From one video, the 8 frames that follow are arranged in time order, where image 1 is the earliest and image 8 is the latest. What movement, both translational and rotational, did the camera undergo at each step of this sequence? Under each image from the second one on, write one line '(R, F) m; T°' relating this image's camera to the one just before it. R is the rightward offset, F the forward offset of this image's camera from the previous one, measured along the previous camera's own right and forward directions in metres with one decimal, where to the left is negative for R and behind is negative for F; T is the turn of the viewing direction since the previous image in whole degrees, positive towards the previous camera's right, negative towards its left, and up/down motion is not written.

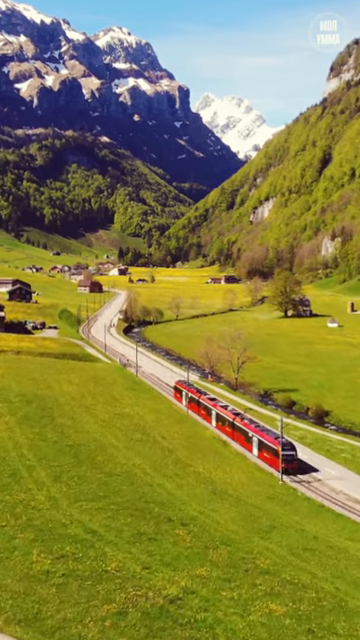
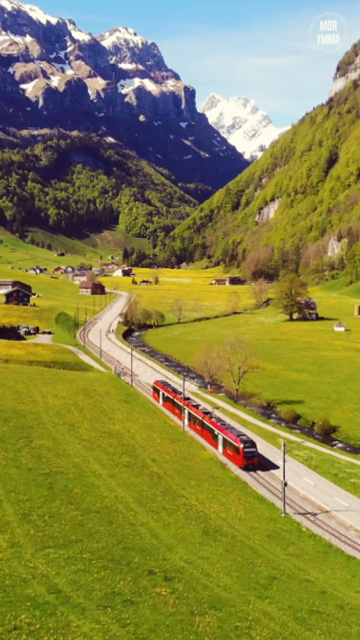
(+1.1, +6.2) m; 0°
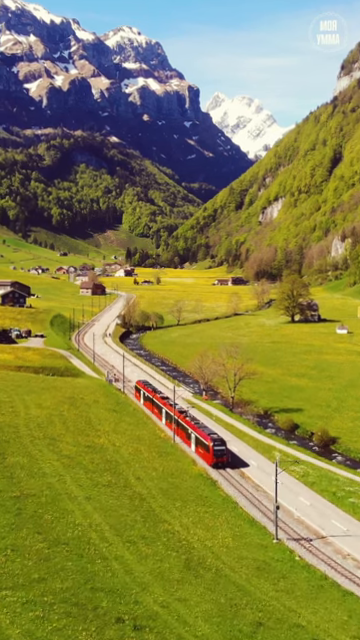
(+1.5, +4.2) m; 0°
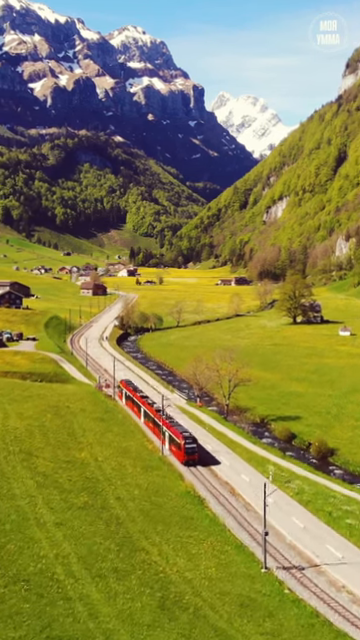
(+1.6, +4.1) m; 0°
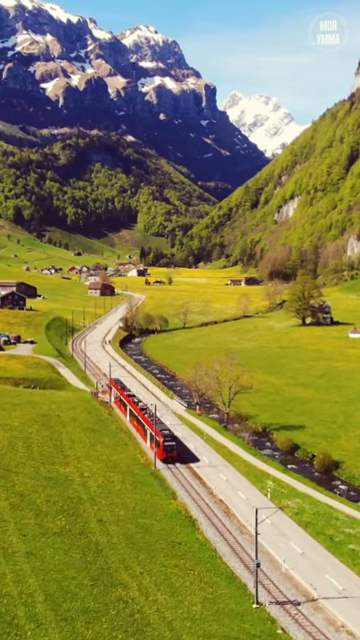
(+1.7, +4.1) m; -1°
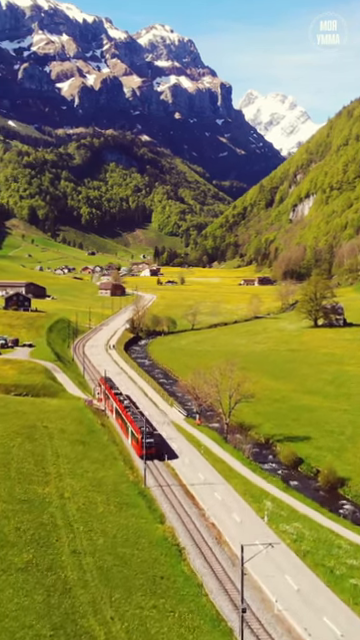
(+2.1, +4.8) m; -1°
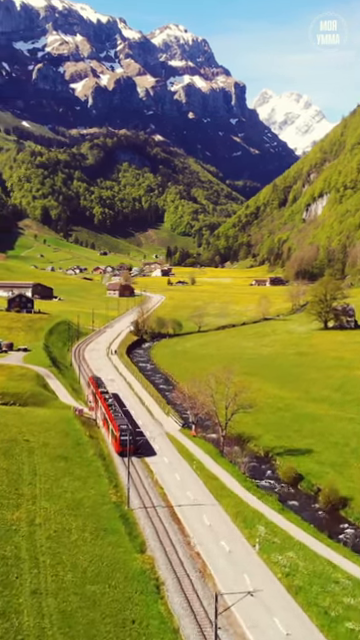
(+2.2, +4.8) m; -1°
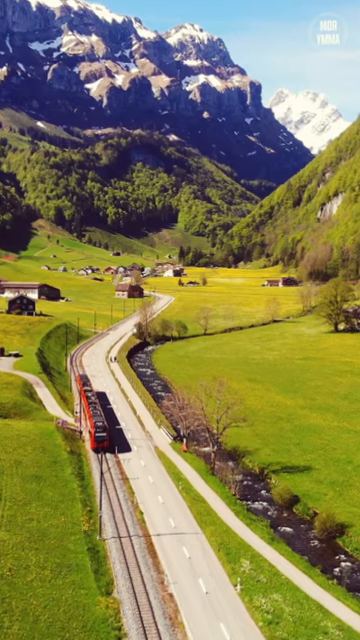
(+2.7, +5.5) m; -1°
